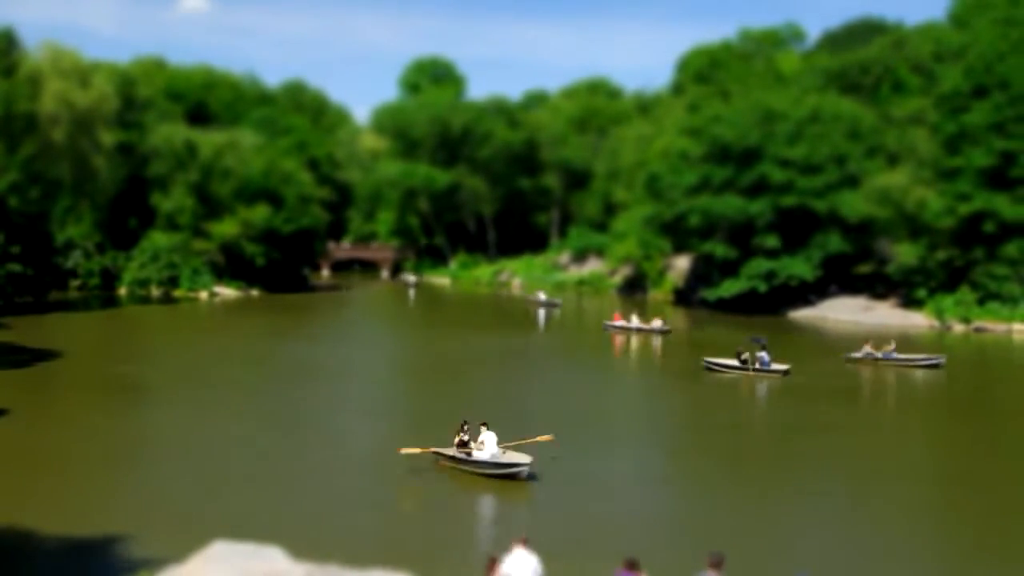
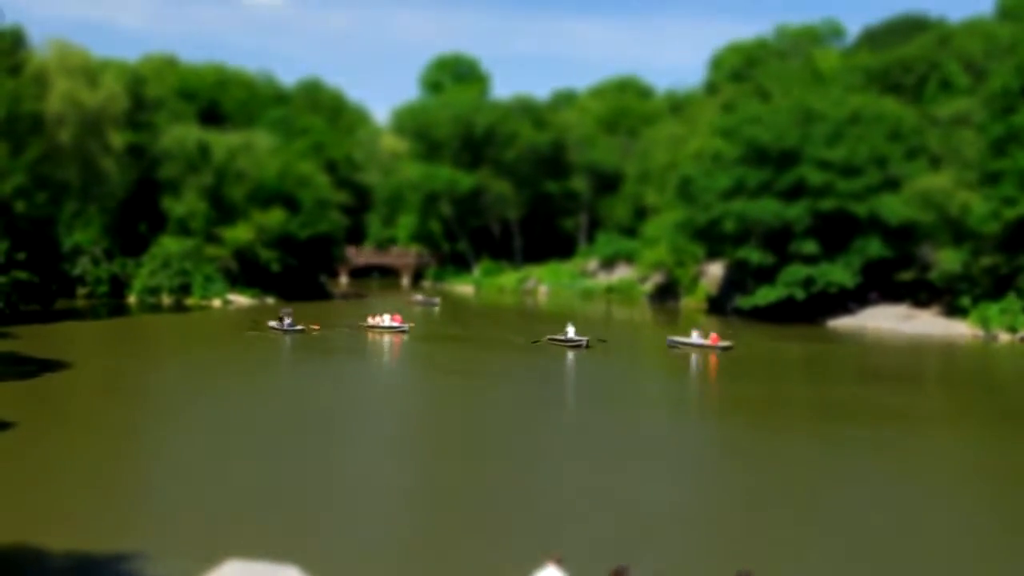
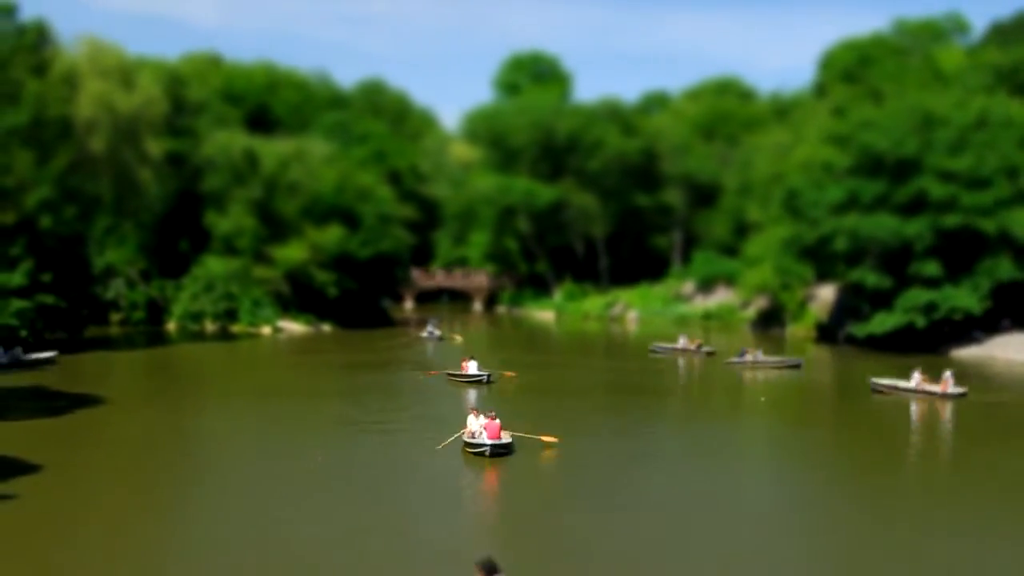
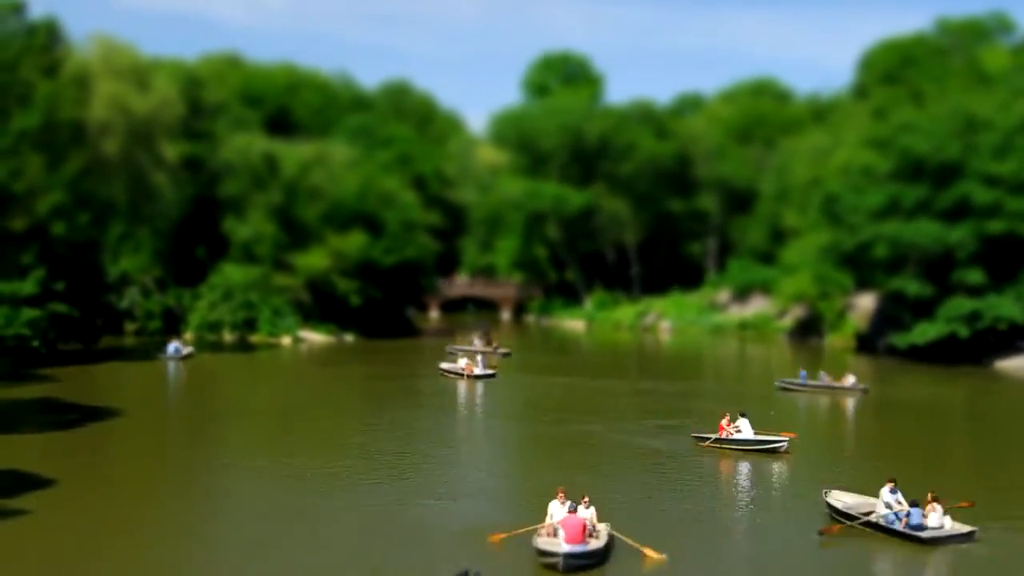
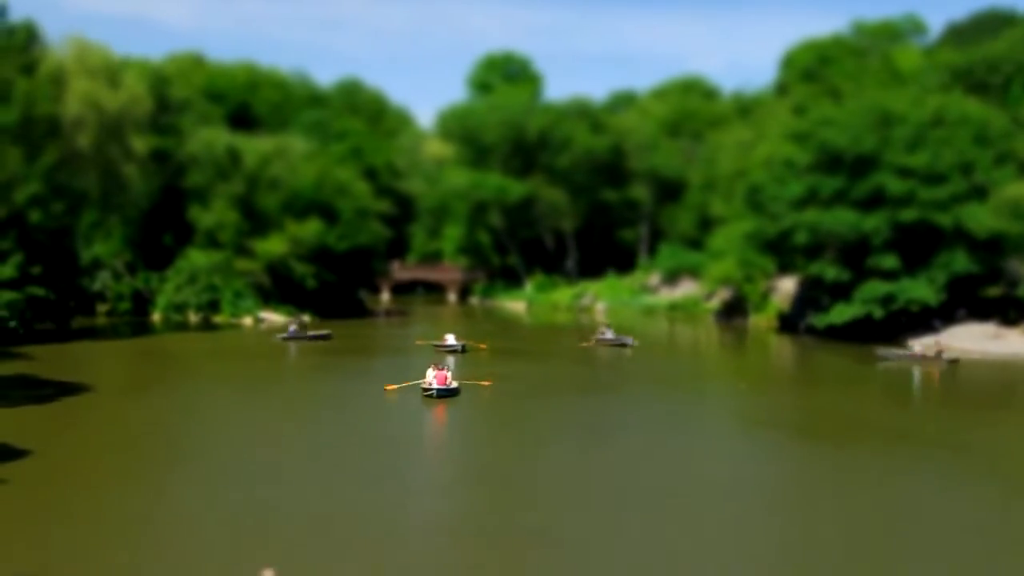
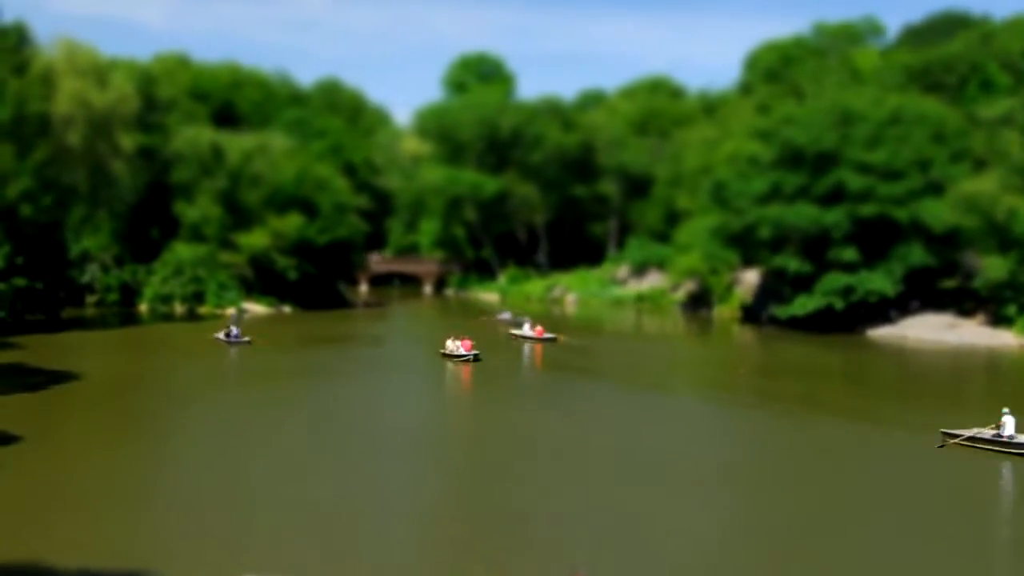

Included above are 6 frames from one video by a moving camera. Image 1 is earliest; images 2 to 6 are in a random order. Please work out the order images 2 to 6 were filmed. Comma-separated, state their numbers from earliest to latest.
2, 6, 5, 3, 4
